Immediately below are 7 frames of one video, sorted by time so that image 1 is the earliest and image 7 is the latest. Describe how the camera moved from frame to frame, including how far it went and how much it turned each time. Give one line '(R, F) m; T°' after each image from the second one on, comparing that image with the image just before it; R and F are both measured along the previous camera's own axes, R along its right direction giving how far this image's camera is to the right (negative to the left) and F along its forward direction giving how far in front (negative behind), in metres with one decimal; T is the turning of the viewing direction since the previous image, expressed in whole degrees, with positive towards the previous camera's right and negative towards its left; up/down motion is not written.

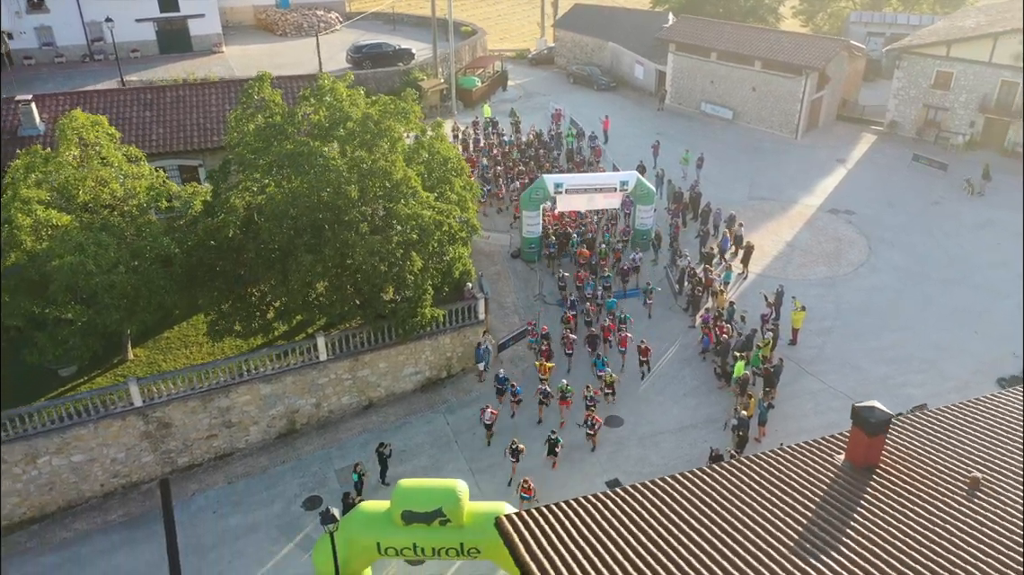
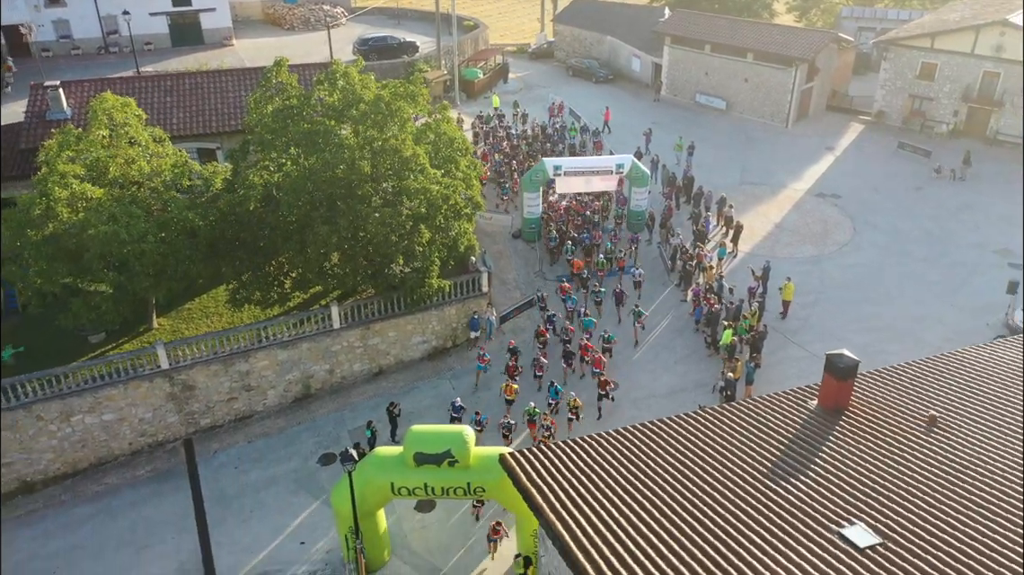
(0.0, -1.3) m; 0°
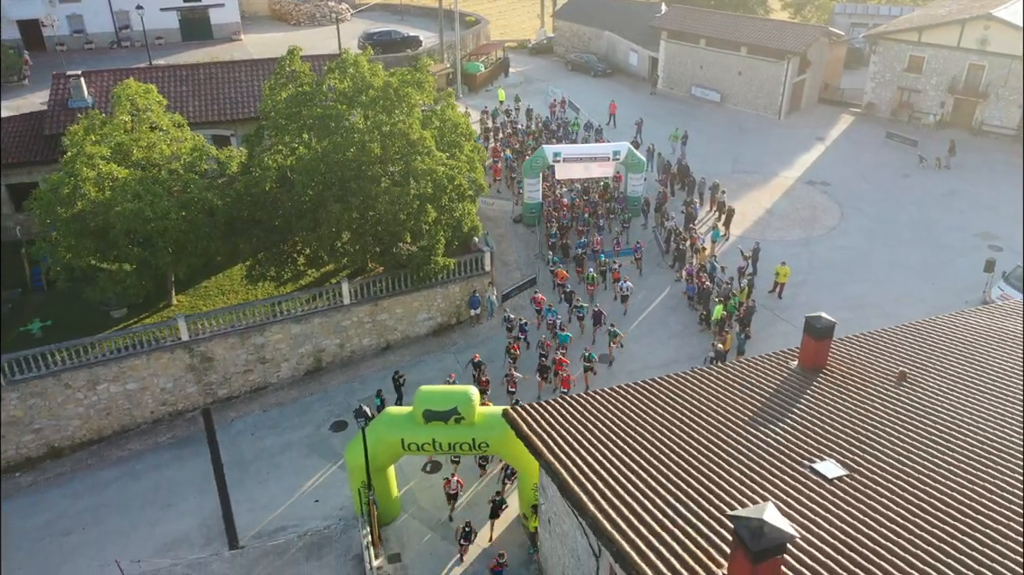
(0.0, -1.1) m; 0°
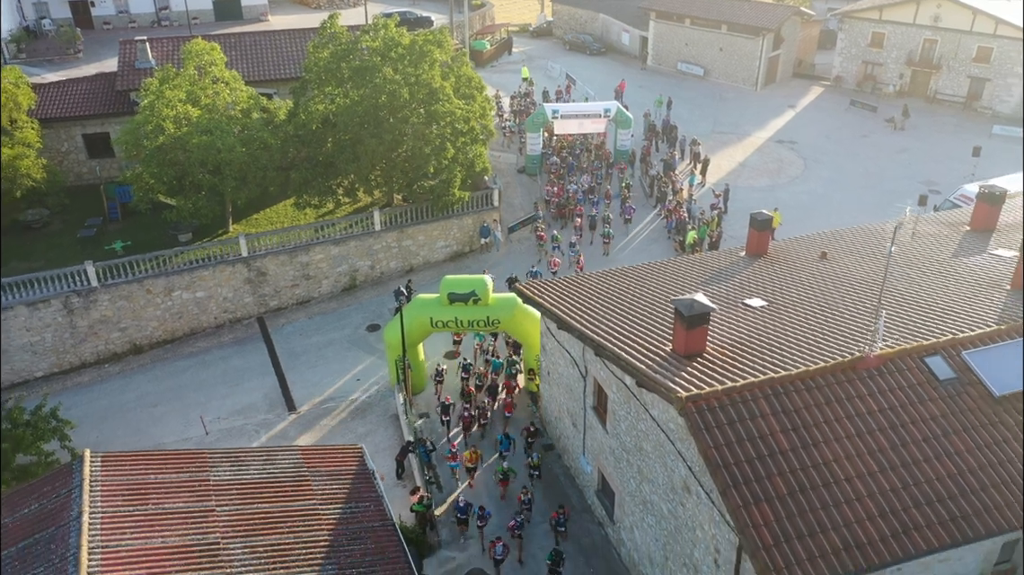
(-0.1, -4.0) m; 0°
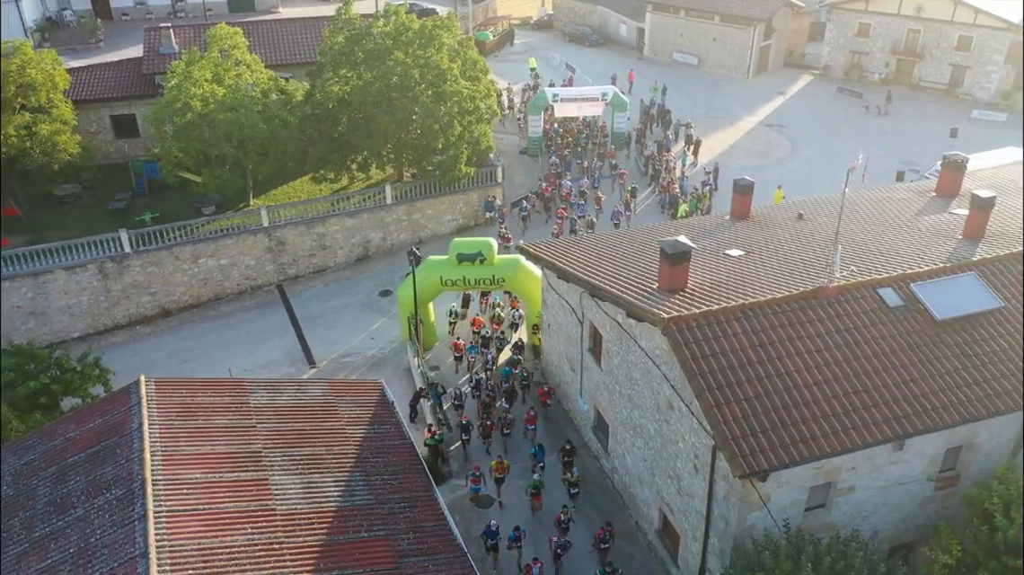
(-0.1, -1.8) m; 0°
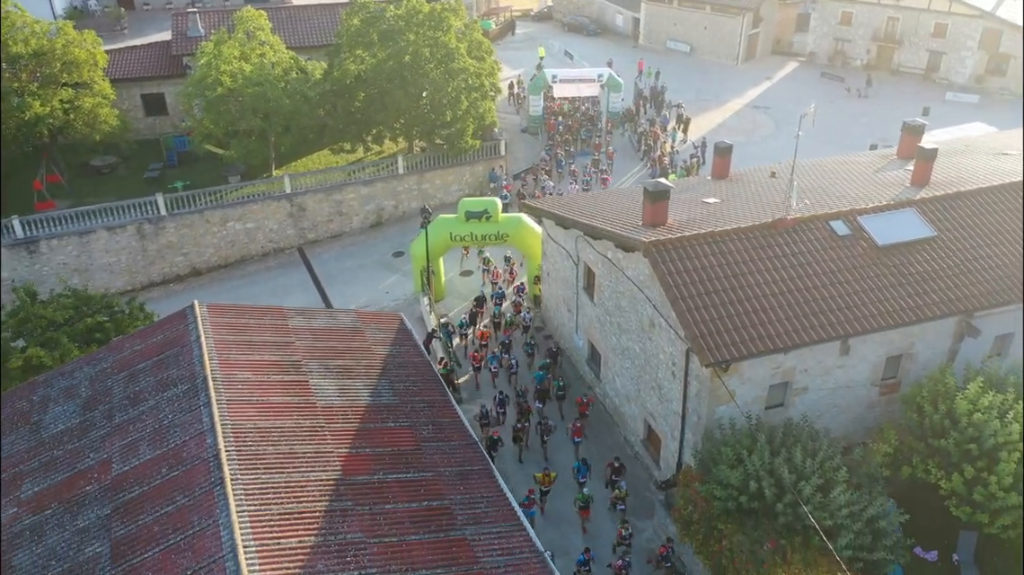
(-0.1, -2.3) m; 0°
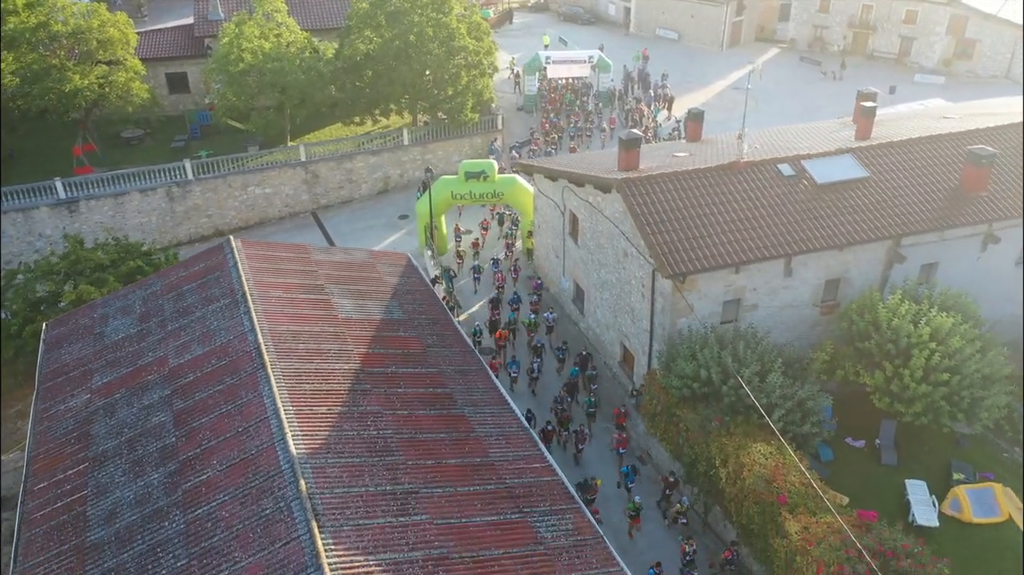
(+0.1, -2.7) m; 0°
